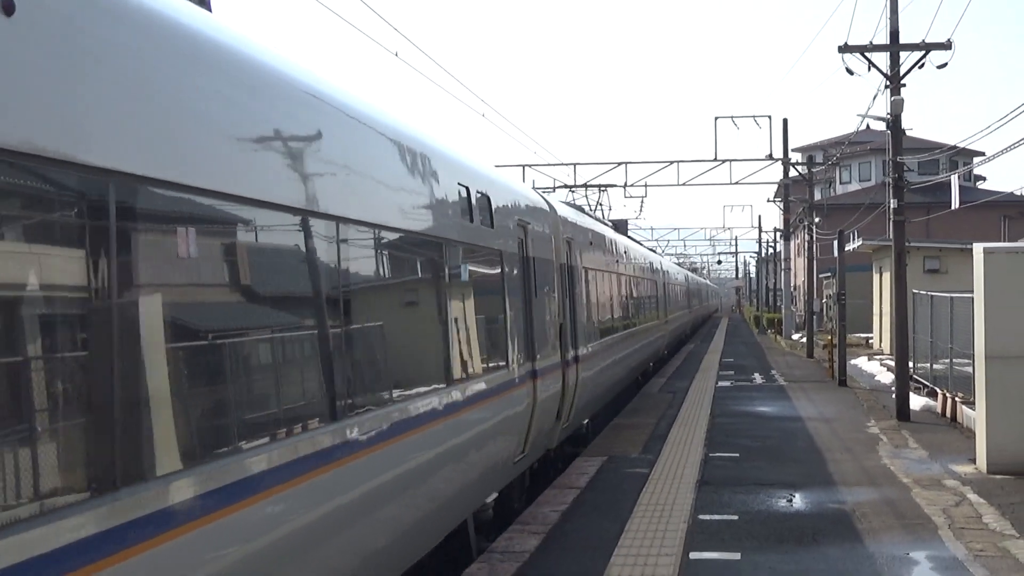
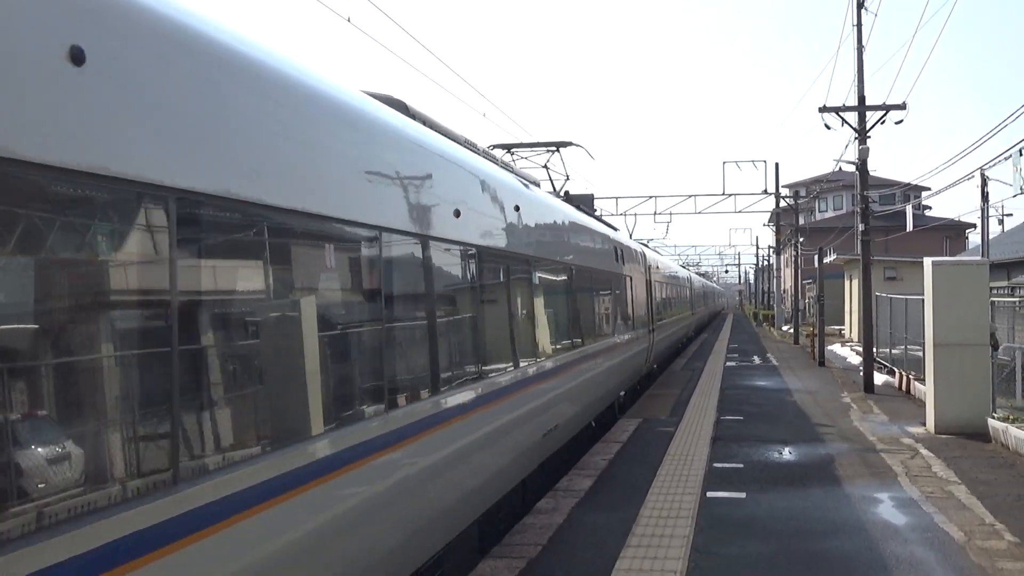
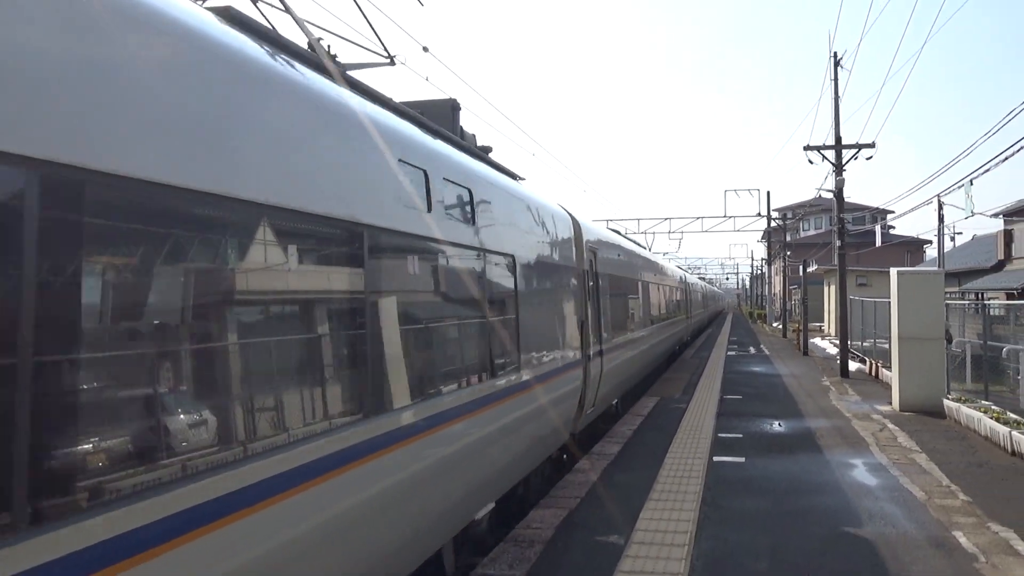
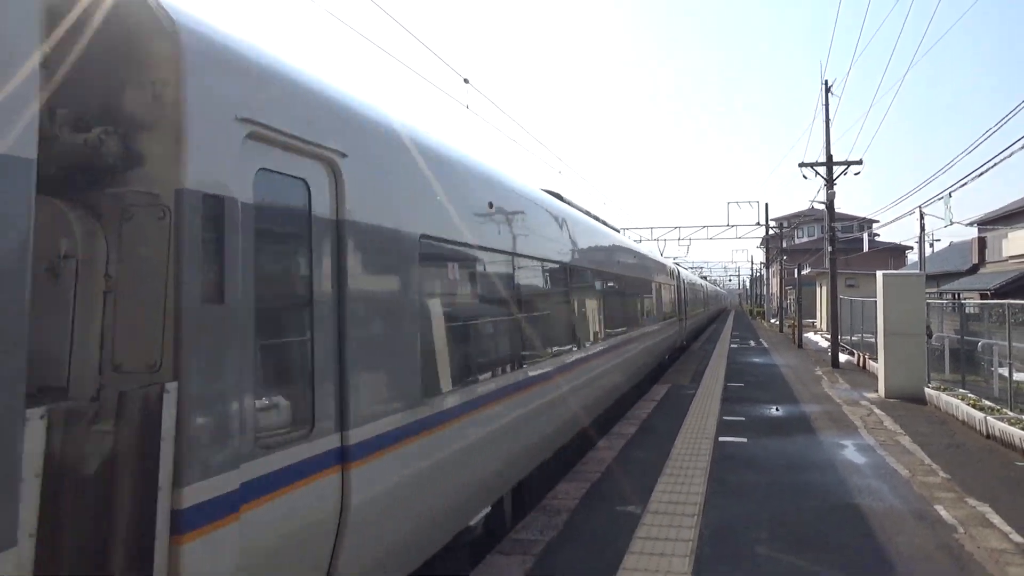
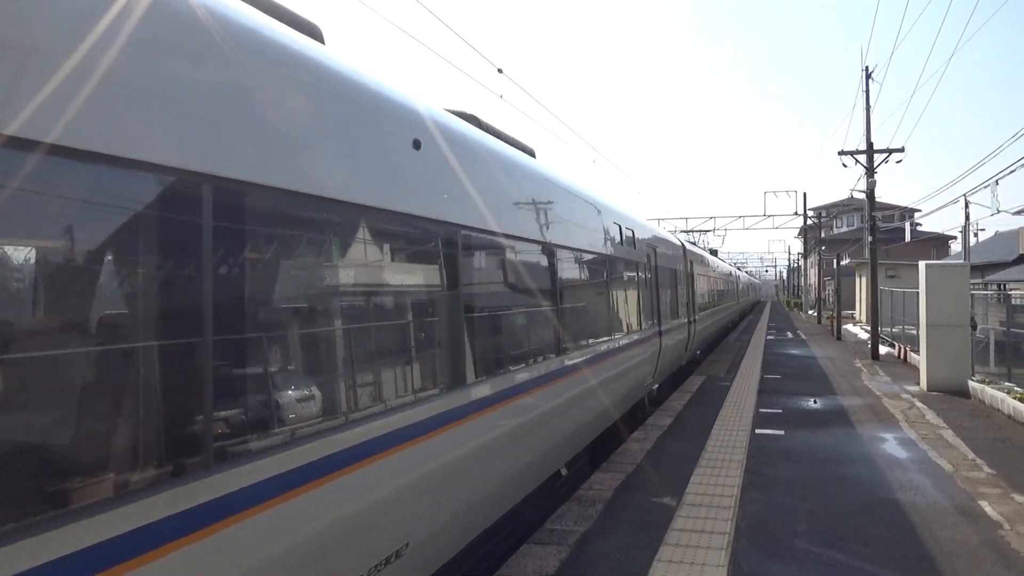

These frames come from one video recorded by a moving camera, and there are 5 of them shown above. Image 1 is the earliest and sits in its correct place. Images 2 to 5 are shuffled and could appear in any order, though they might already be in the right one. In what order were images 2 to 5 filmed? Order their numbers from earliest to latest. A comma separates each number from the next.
2, 3, 4, 5
